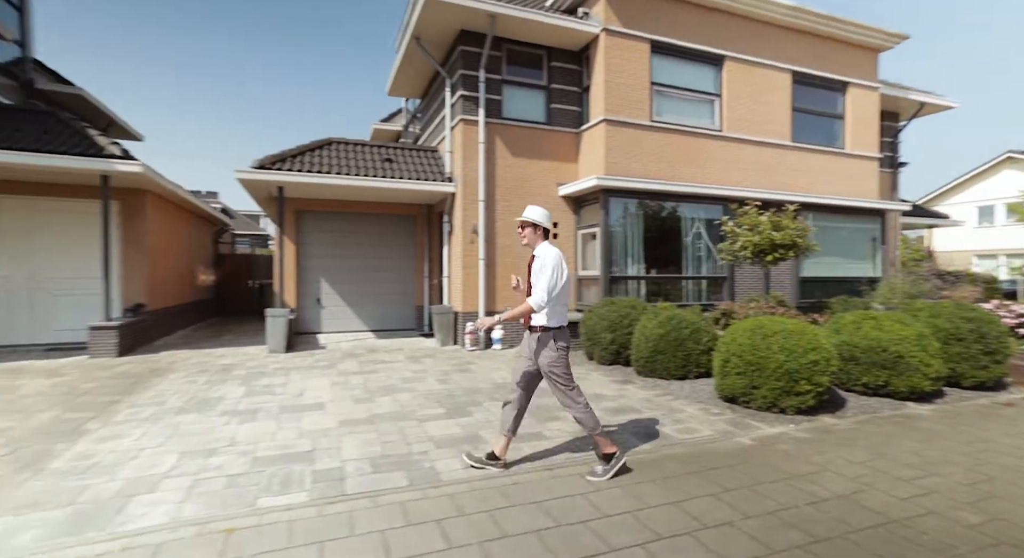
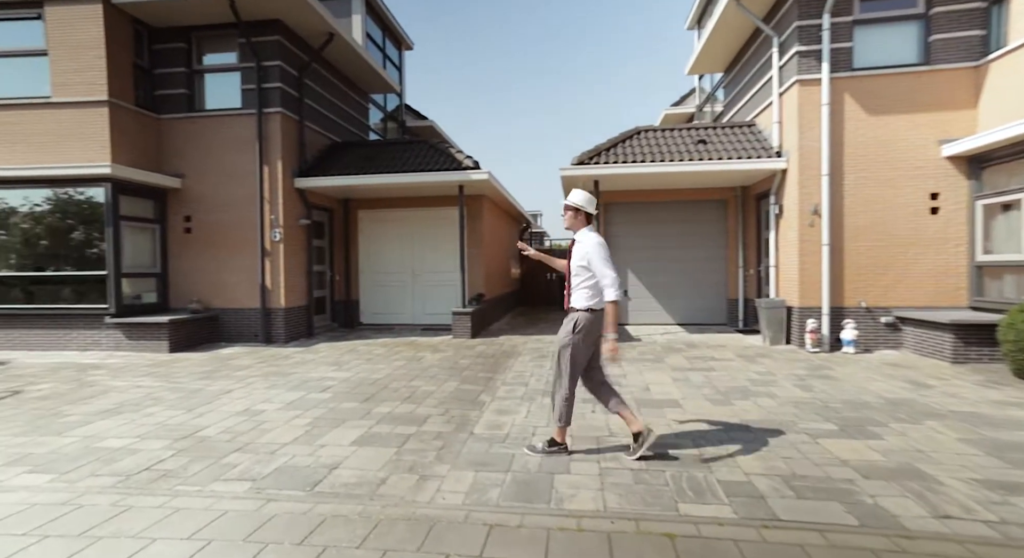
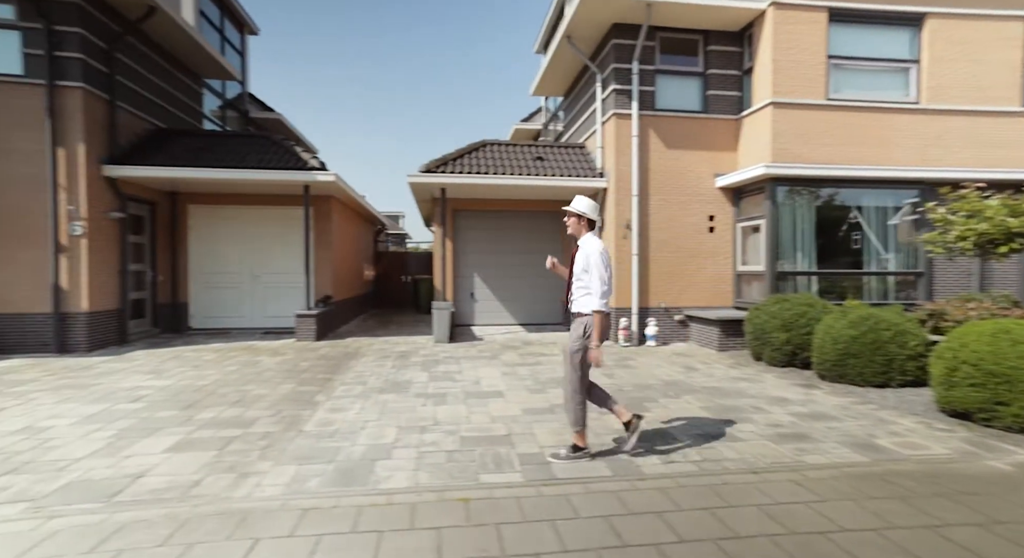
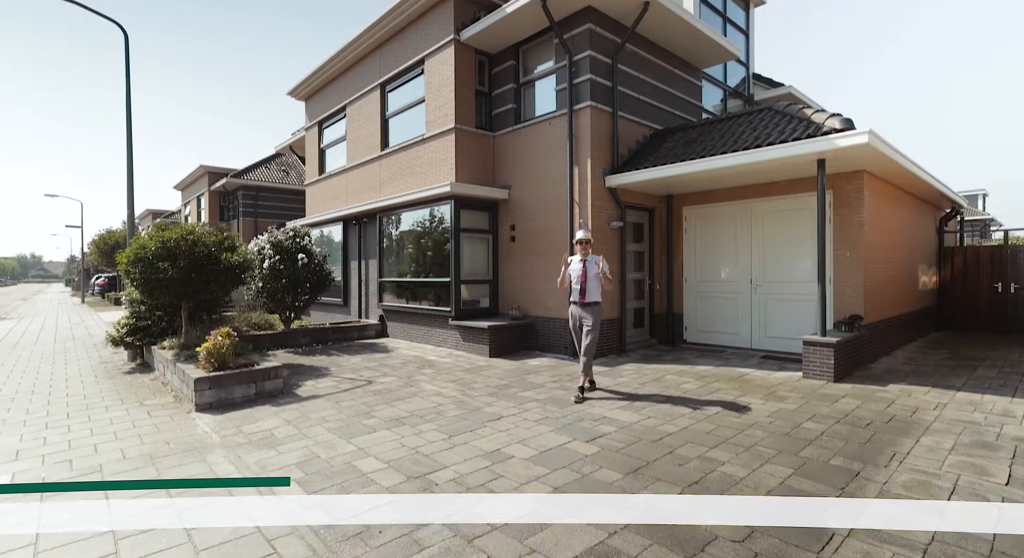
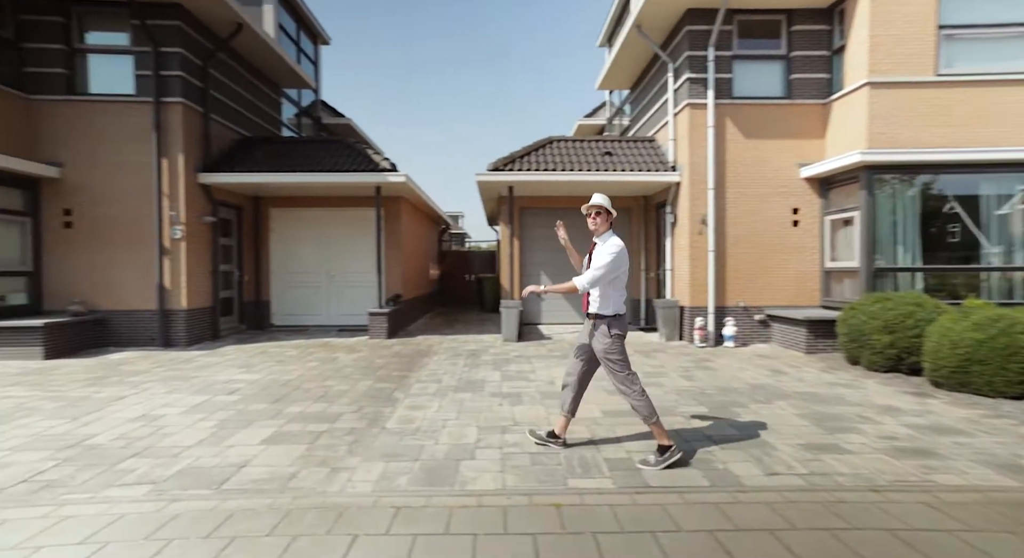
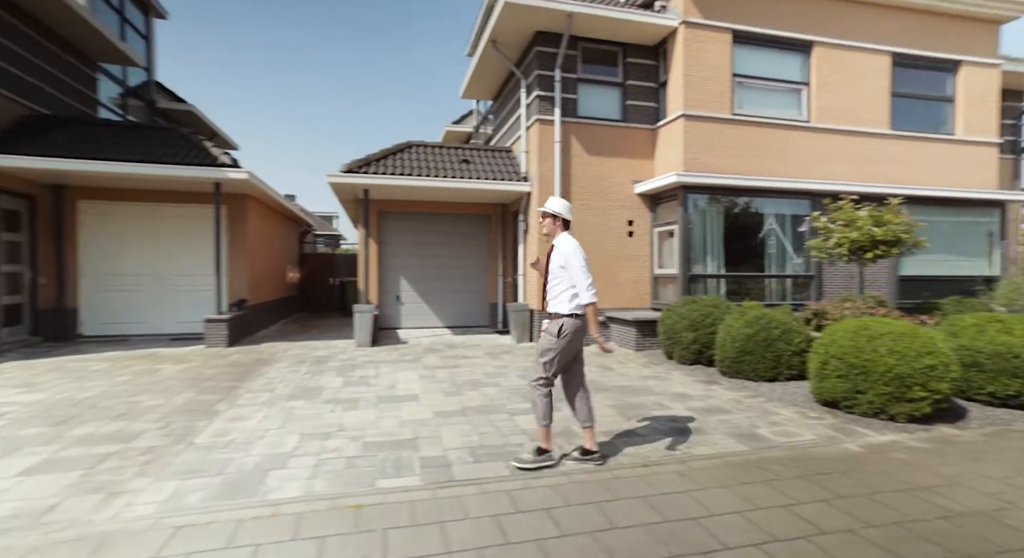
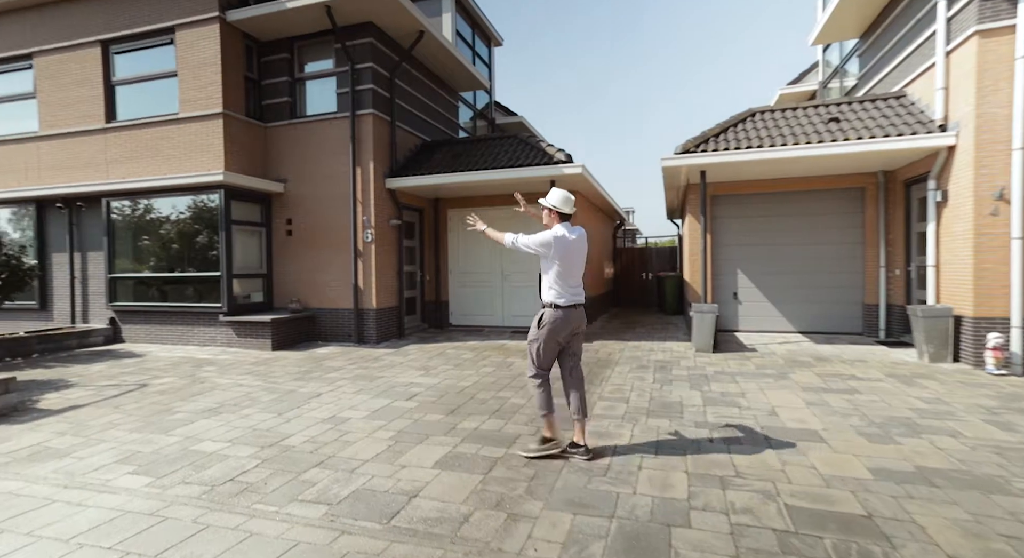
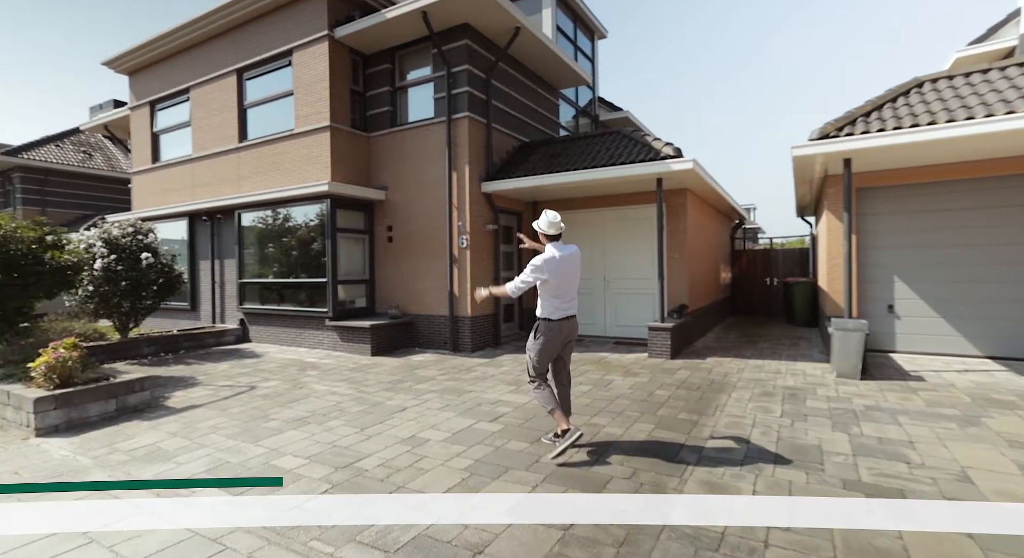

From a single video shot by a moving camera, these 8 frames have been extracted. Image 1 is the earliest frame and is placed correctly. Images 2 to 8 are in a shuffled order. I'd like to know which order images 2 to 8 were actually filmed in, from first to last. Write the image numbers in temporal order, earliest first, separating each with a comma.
6, 3, 5, 2, 7, 8, 4
